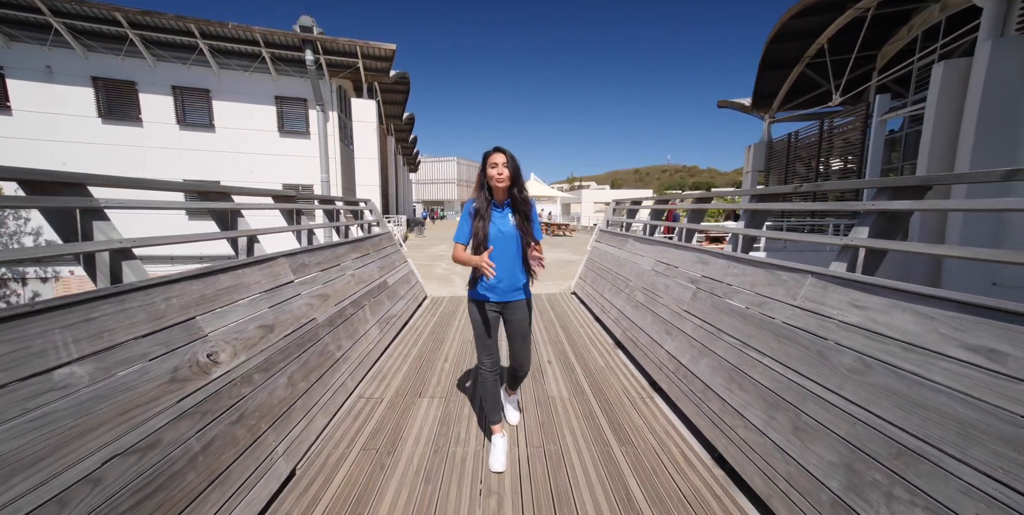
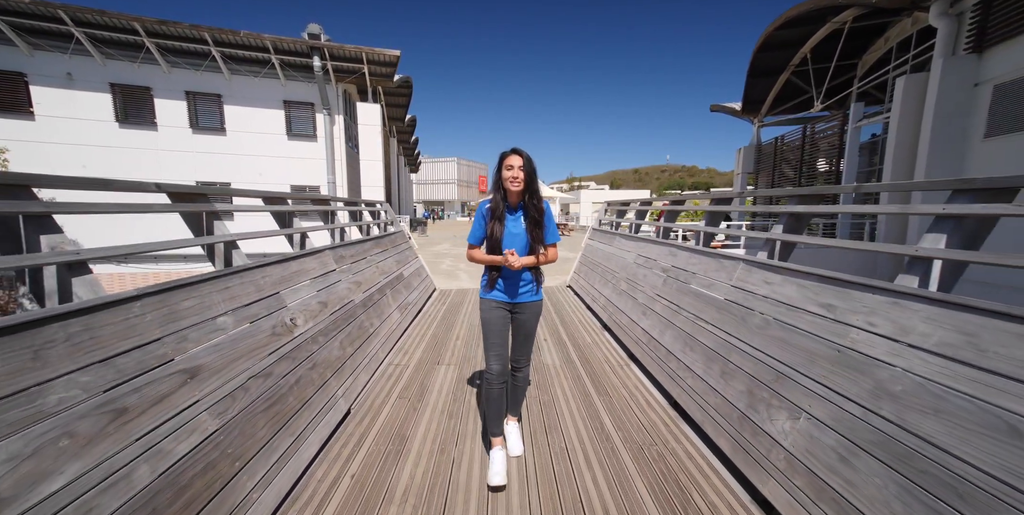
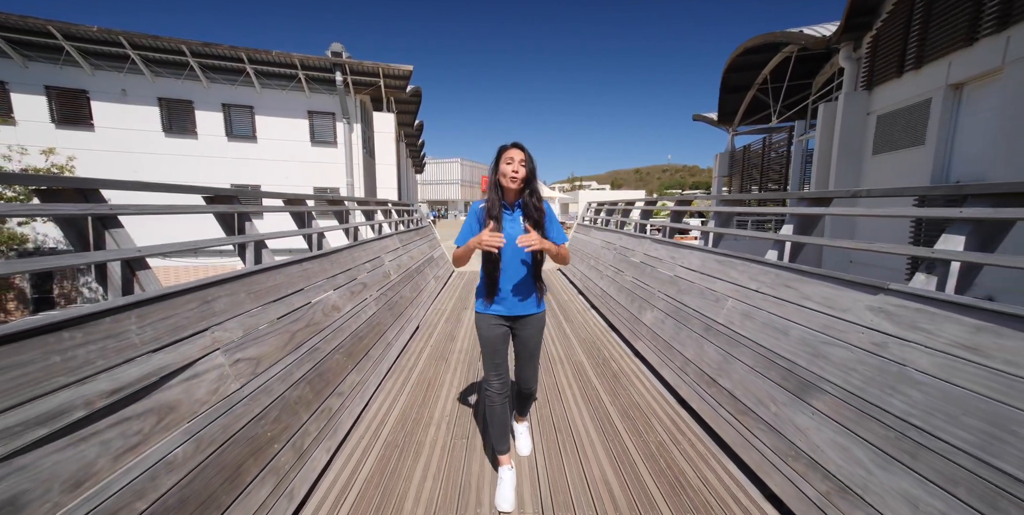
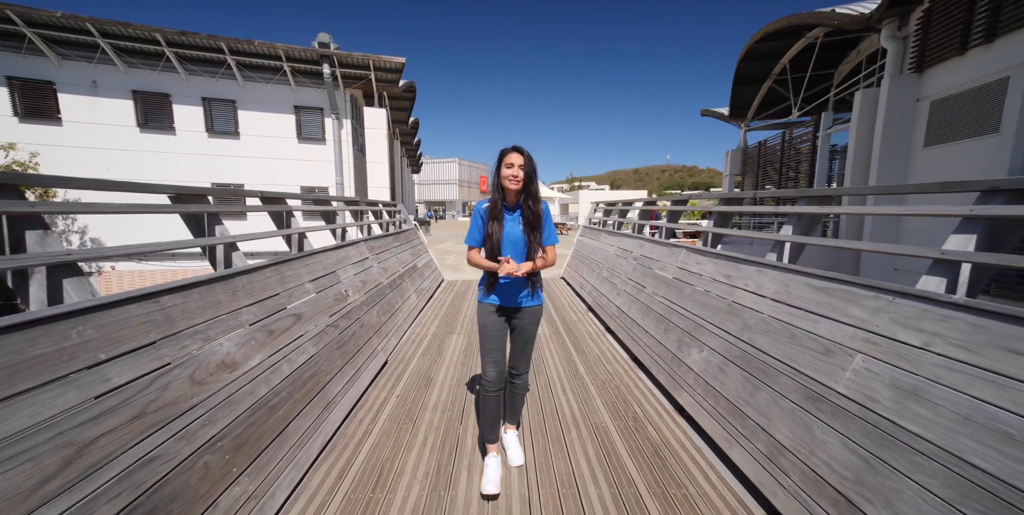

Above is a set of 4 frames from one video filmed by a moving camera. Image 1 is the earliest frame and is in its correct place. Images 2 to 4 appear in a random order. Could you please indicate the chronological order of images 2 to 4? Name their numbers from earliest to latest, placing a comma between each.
2, 4, 3
